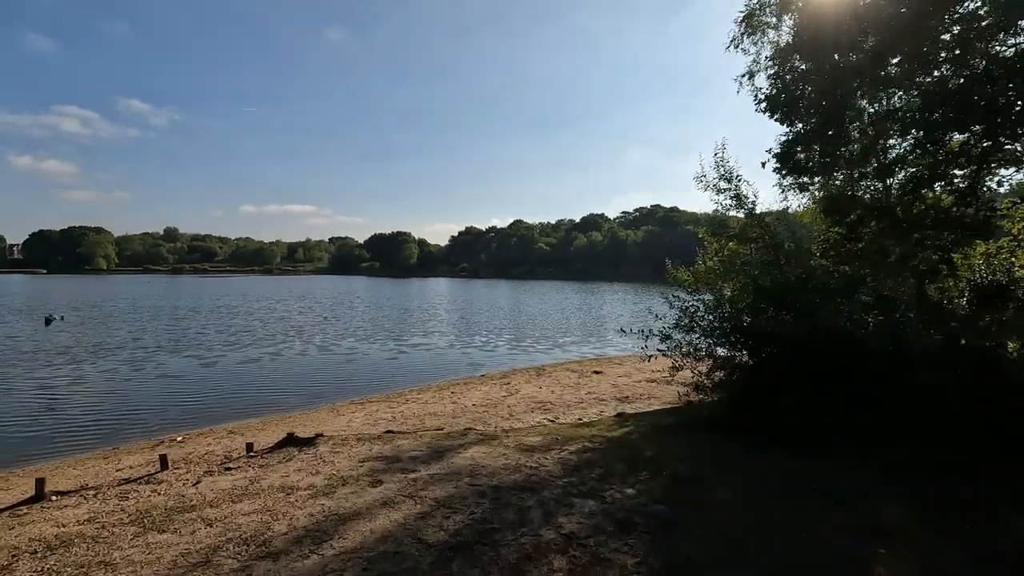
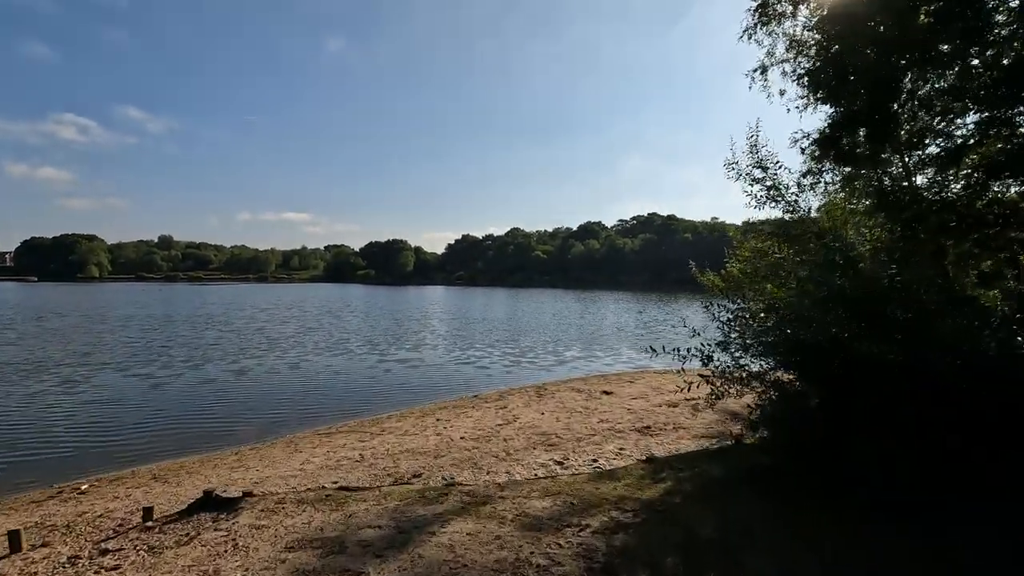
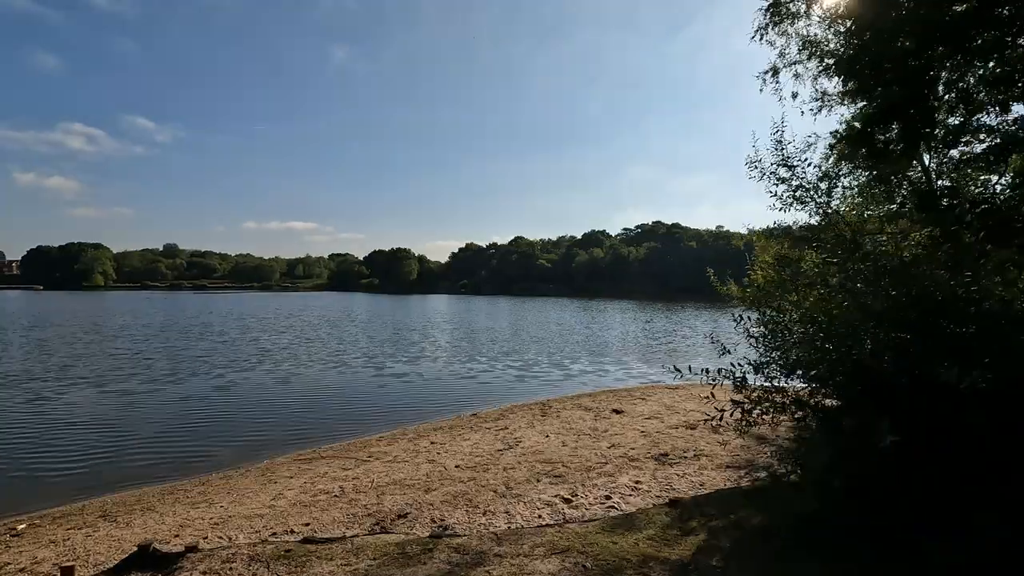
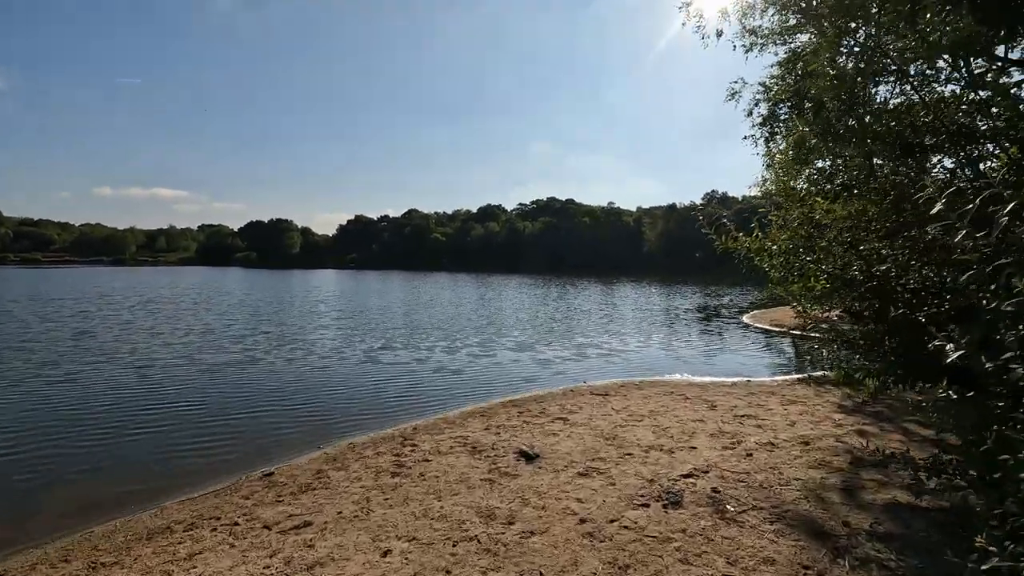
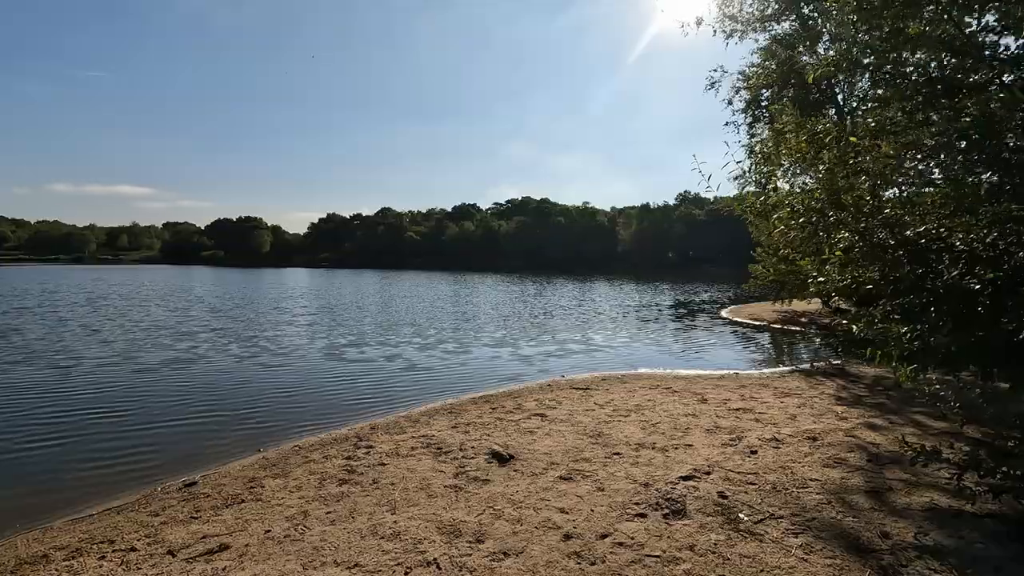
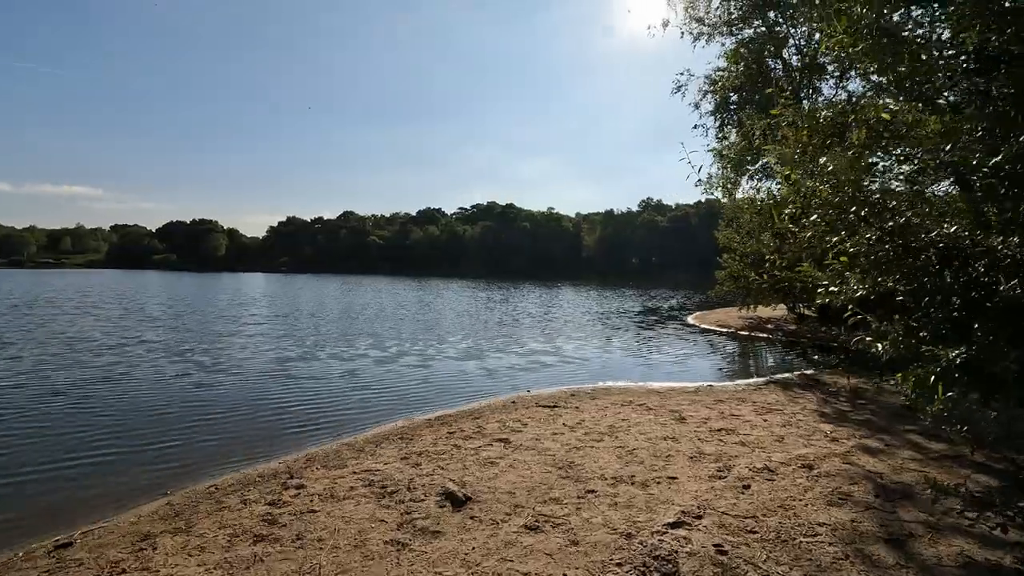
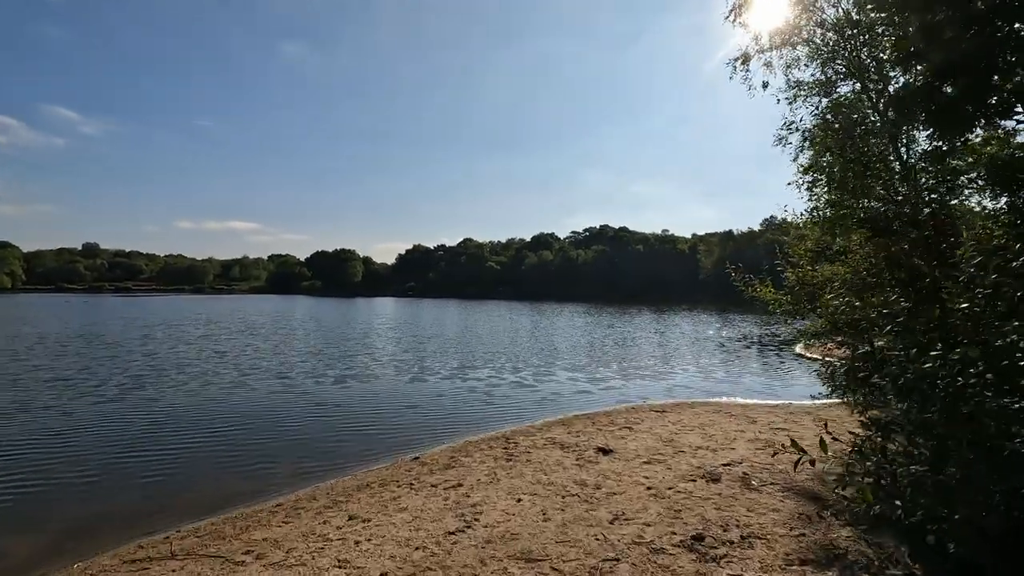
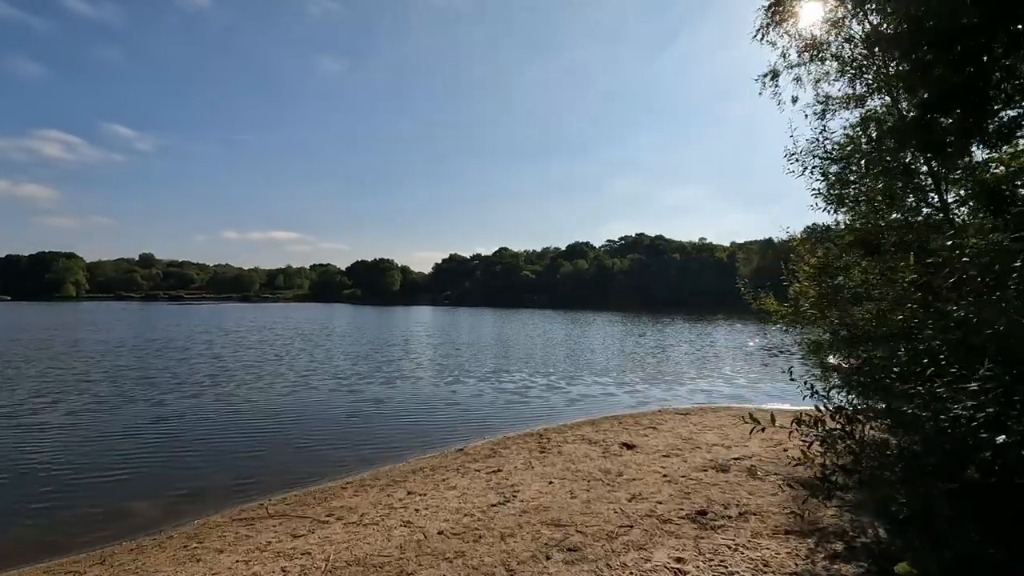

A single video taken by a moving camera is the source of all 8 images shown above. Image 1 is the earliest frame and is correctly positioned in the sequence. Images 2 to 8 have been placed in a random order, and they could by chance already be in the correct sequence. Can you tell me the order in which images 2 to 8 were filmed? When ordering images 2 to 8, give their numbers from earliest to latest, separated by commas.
2, 3, 8, 7, 4, 5, 6
